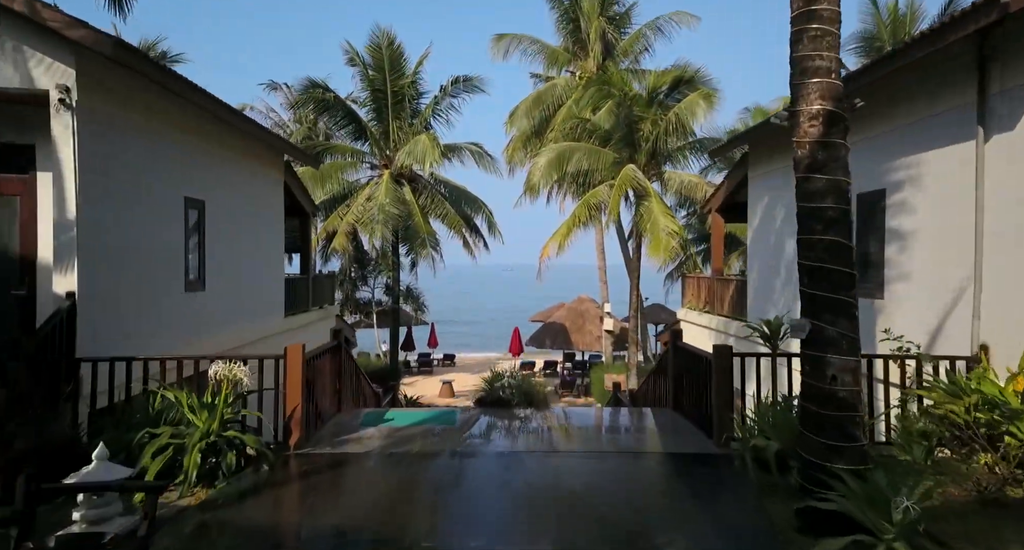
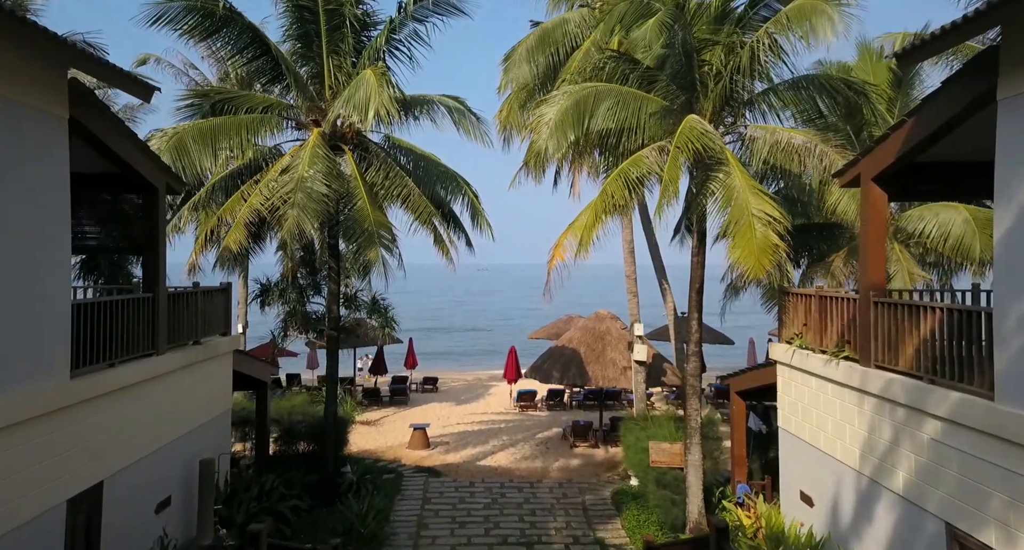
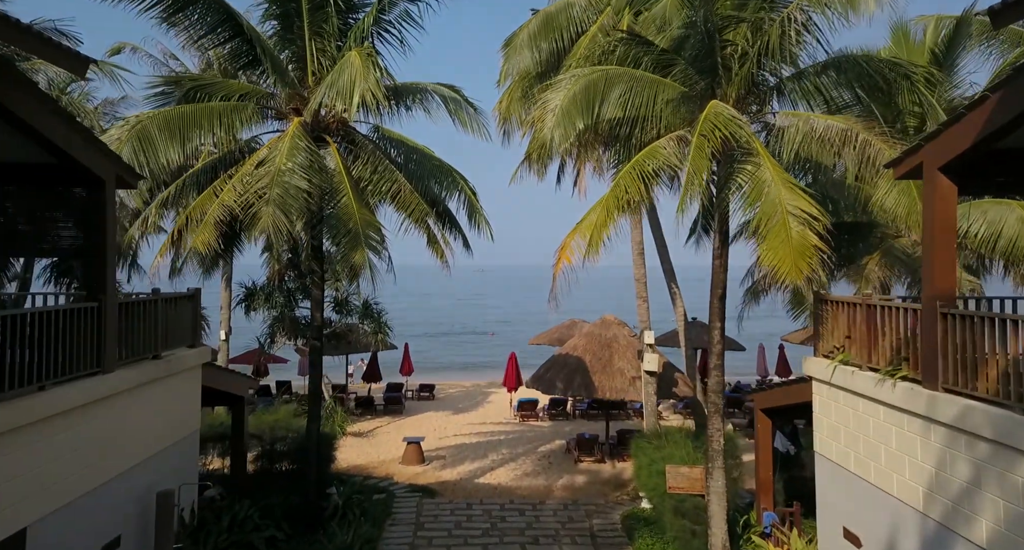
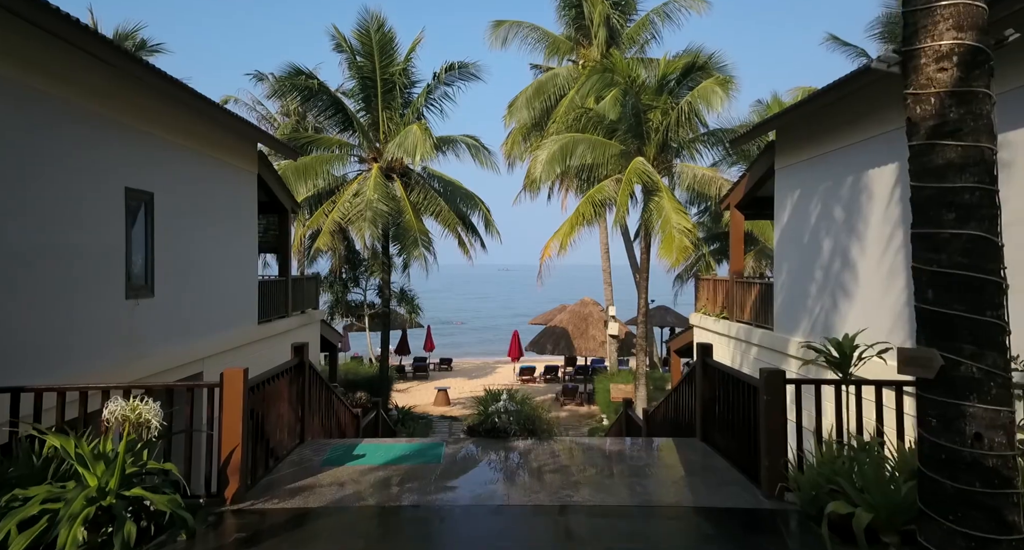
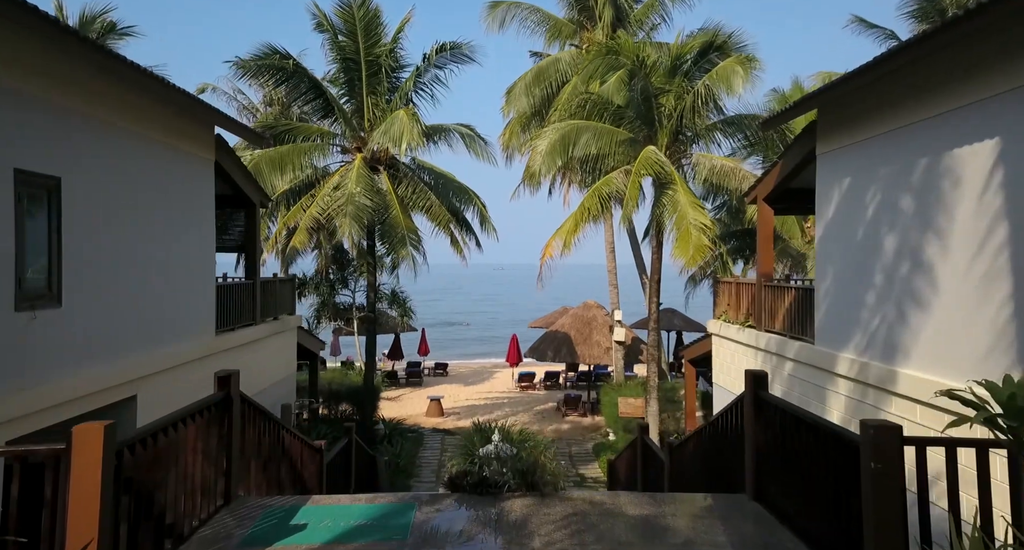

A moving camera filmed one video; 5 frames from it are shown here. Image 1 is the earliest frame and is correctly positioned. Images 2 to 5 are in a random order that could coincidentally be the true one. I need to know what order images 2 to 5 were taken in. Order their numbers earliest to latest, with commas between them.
4, 5, 2, 3
